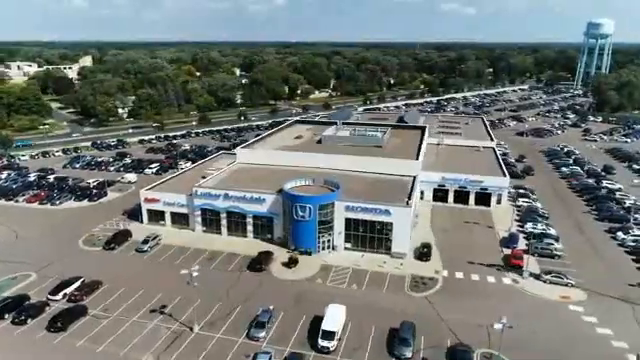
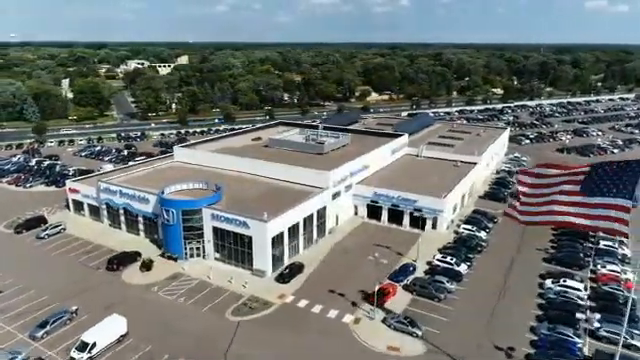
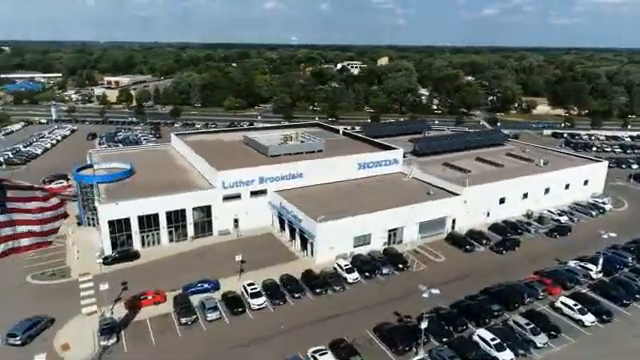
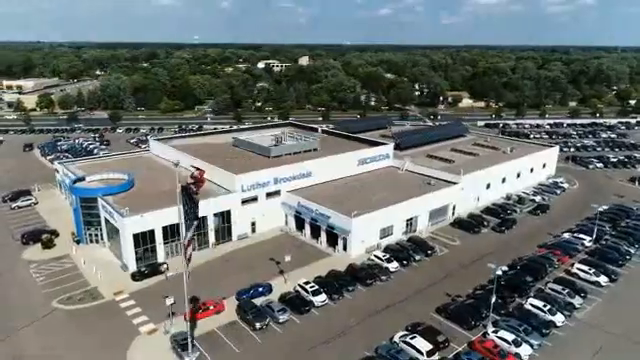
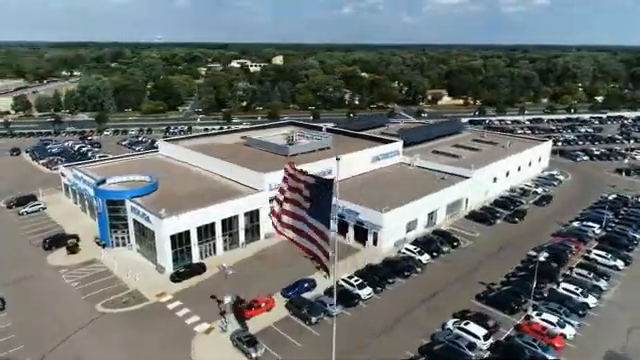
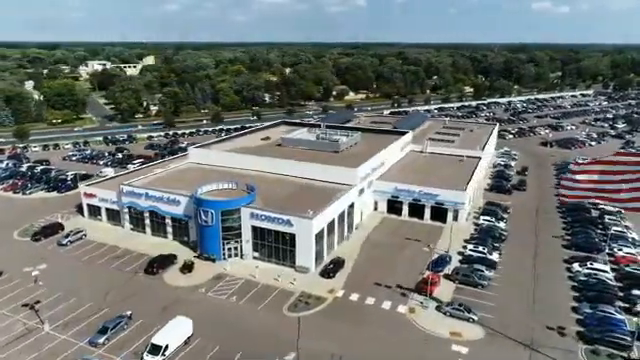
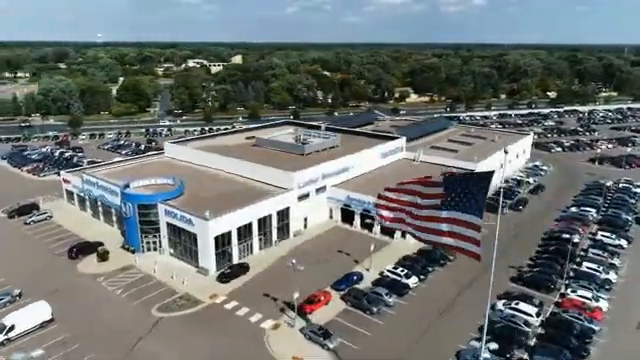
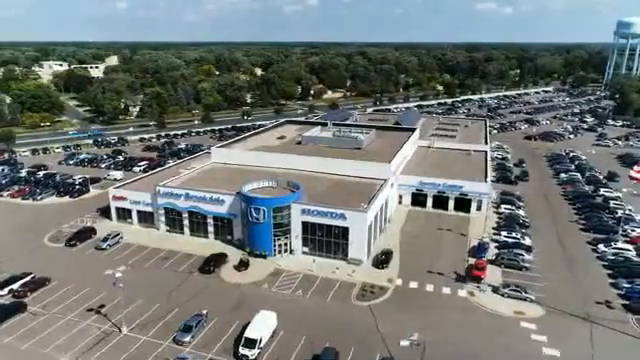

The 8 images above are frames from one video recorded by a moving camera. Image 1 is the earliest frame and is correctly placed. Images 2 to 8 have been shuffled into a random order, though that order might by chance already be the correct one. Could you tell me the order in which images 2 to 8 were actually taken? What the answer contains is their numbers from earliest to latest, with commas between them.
8, 6, 2, 7, 5, 4, 3
